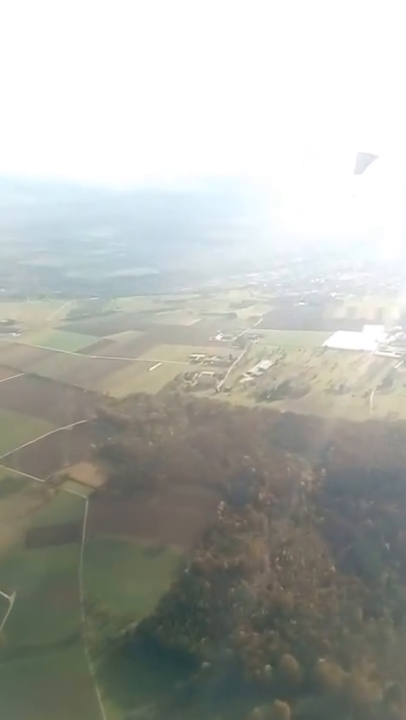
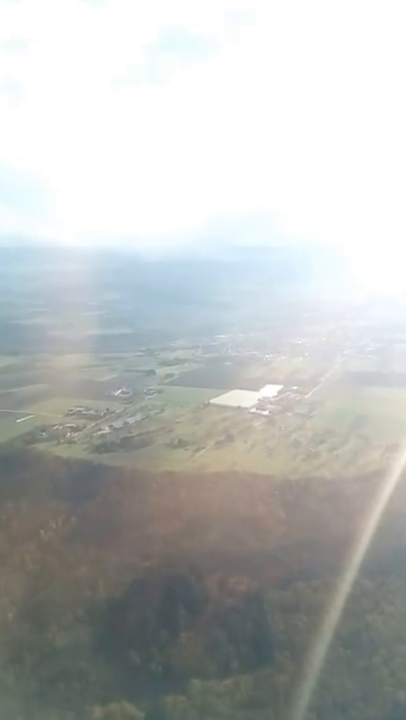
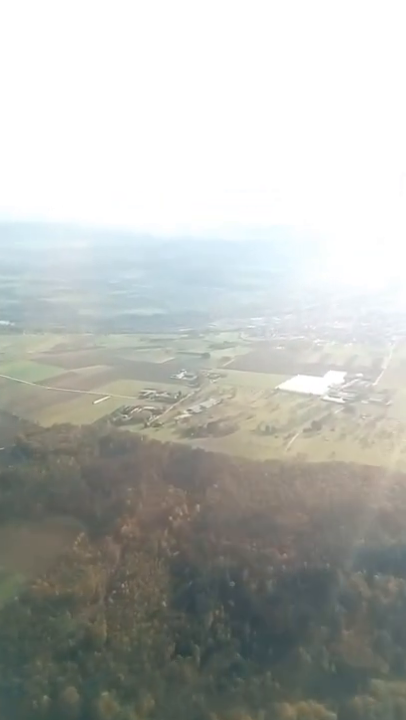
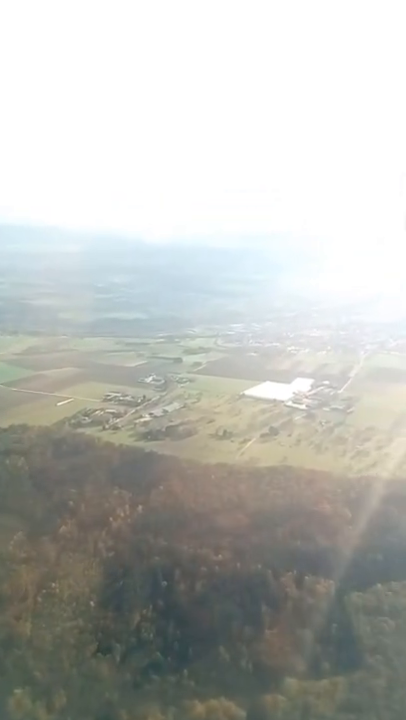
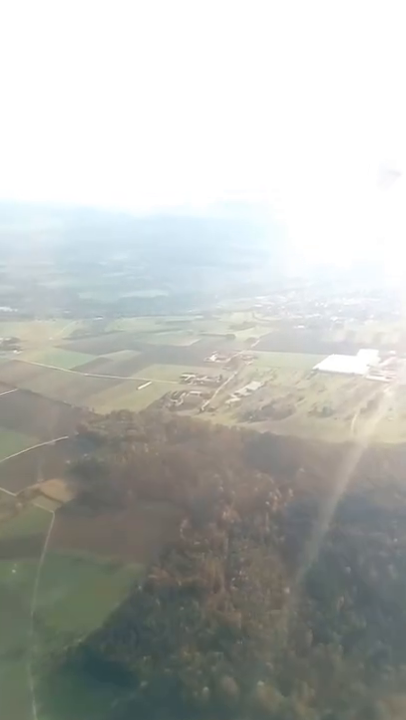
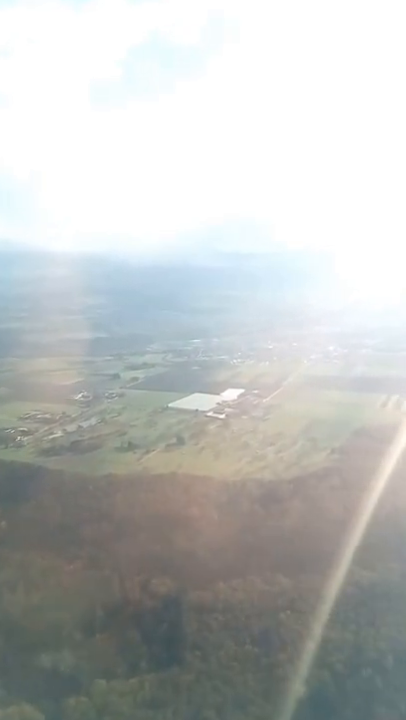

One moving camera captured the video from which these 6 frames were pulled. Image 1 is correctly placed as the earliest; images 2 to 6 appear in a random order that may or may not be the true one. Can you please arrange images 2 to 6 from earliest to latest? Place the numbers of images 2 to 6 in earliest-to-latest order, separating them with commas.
5, 3, 4, 2, 6
